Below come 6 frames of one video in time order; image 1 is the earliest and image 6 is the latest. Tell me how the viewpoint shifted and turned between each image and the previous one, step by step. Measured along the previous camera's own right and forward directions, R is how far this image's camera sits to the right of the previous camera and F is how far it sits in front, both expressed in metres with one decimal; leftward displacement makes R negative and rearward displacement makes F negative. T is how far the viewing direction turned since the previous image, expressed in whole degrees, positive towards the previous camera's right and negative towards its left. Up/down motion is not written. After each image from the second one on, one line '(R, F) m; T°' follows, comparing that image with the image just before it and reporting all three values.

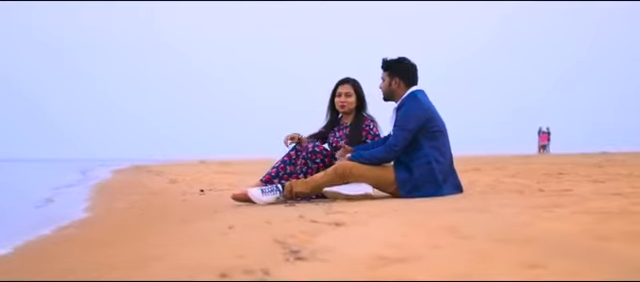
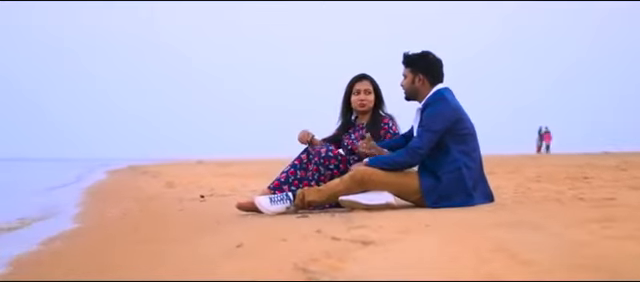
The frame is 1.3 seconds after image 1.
(-0.1, +0.6) m; 0°
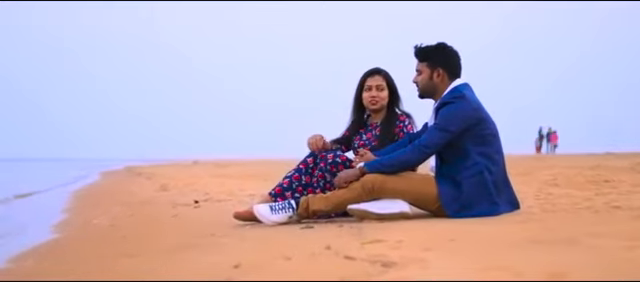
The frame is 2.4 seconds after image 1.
(-0.1, +0.5) m; 0°
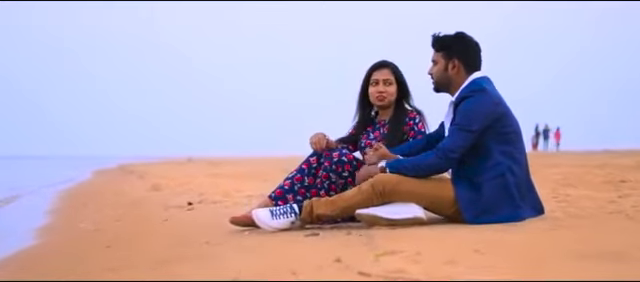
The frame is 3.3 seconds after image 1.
(-0.1, +0.4) m; 0°
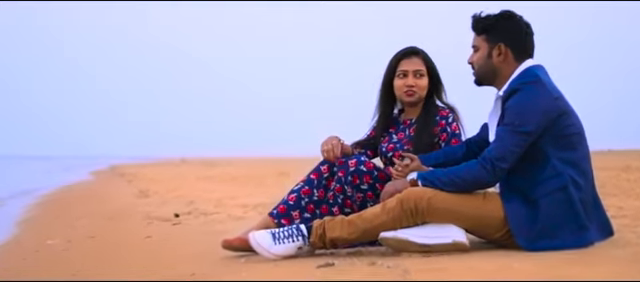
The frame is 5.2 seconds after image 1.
(-0.1, +0.8) m; 0°
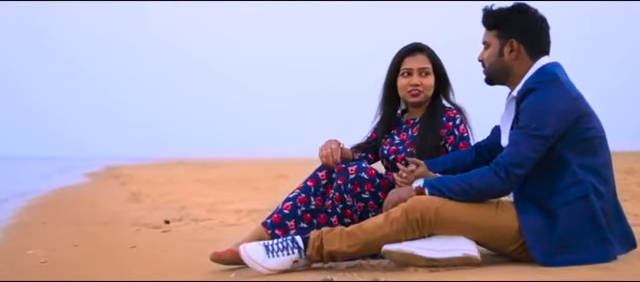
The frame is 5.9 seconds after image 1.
(0.0, +0.3) m; 0°
